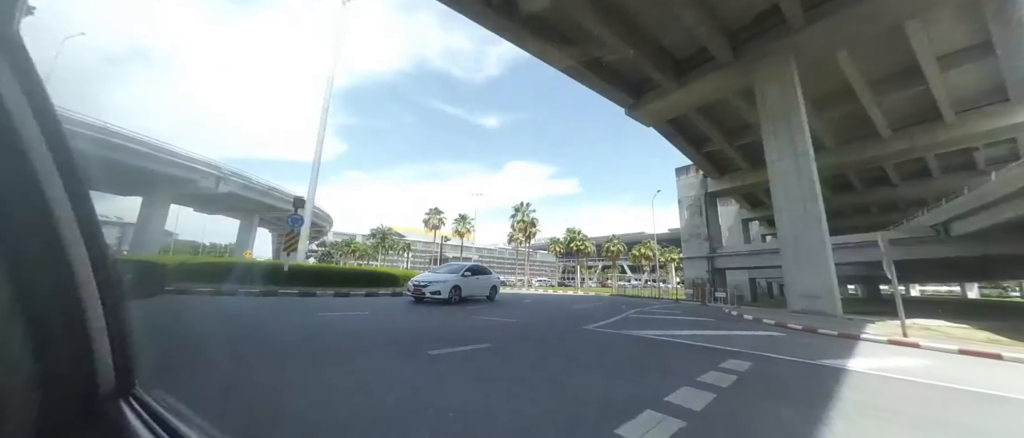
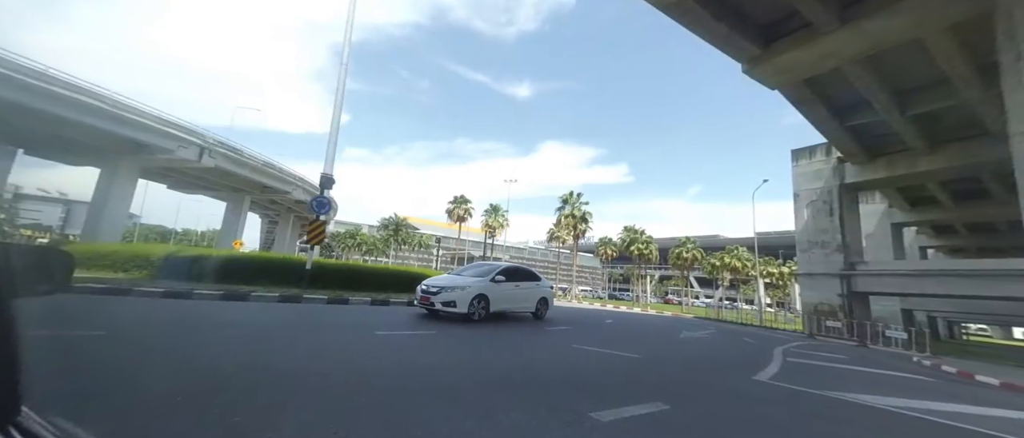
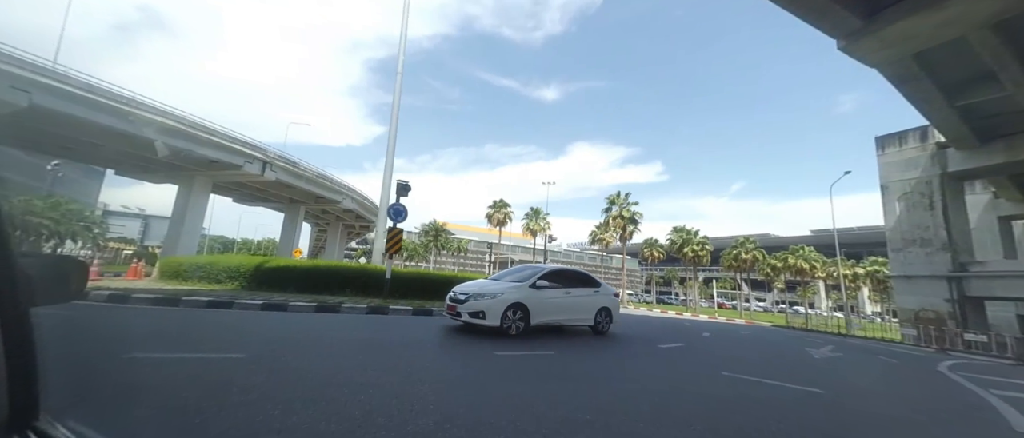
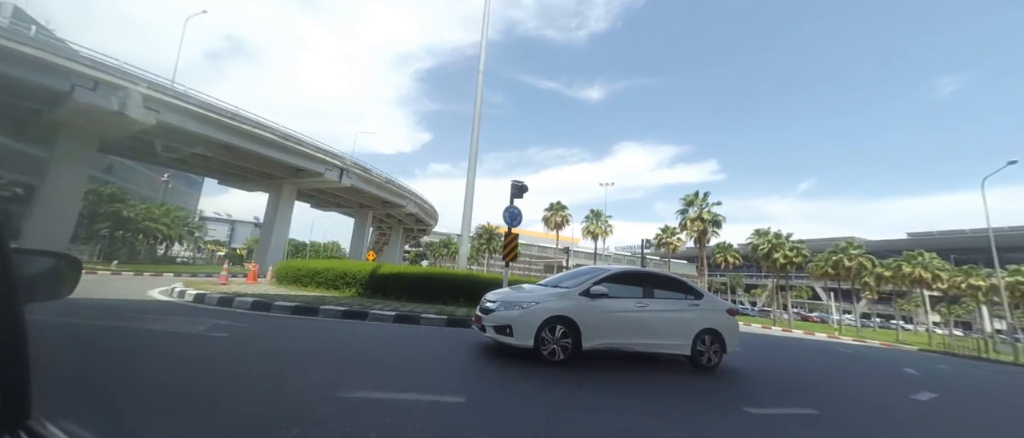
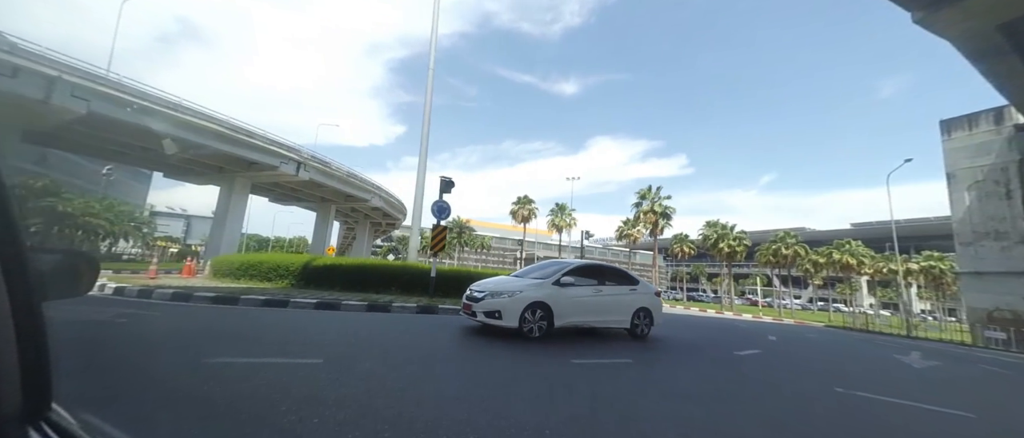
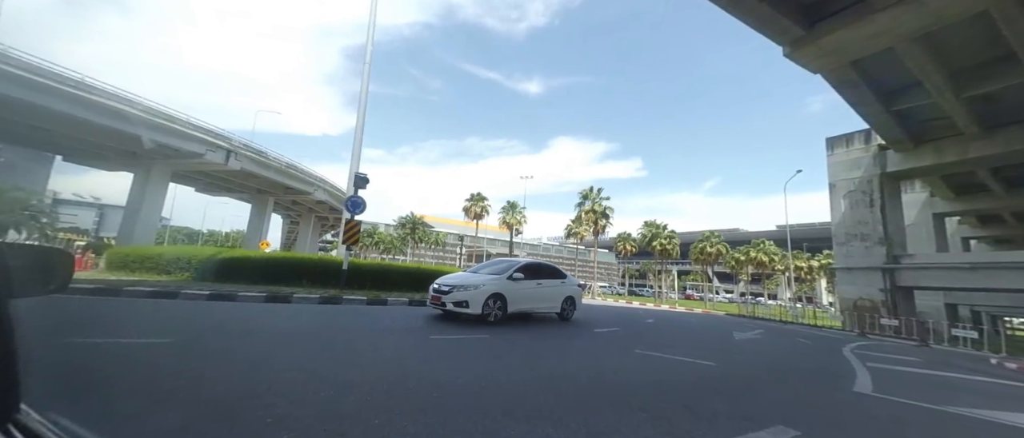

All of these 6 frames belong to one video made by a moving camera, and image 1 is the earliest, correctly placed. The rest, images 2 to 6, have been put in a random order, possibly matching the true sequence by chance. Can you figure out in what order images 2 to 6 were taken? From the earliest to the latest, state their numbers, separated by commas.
2, 6, 3, 5, 4
